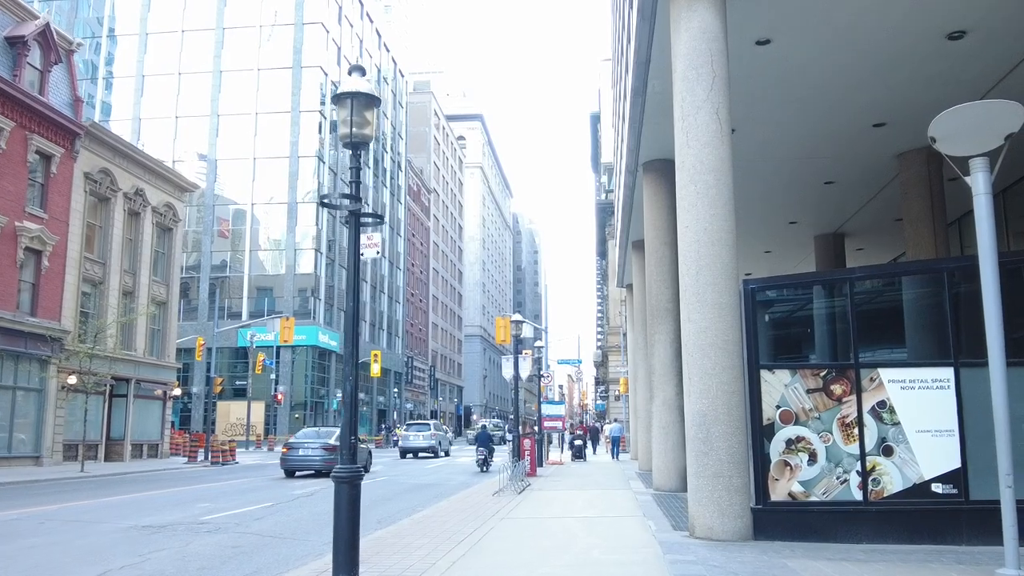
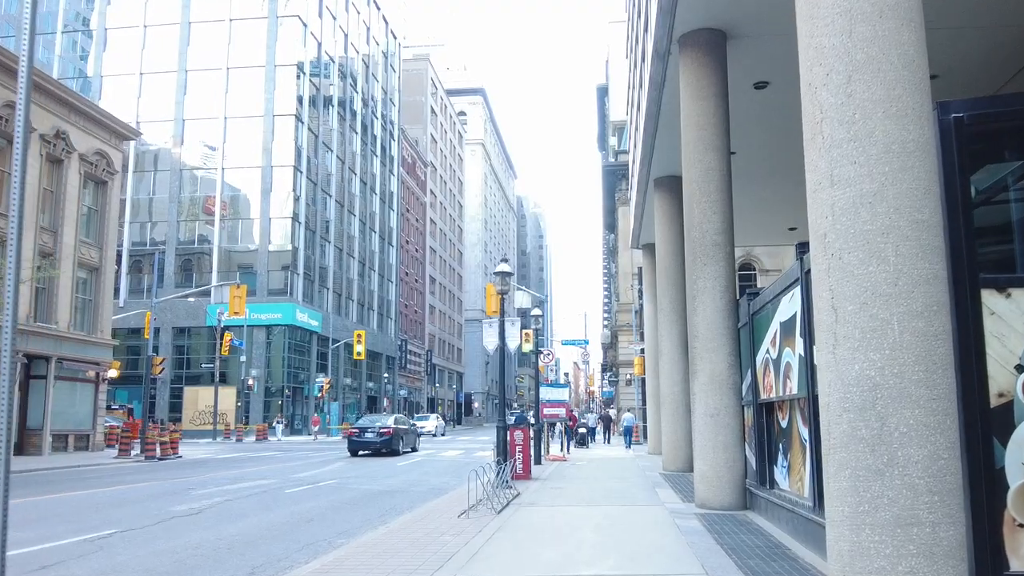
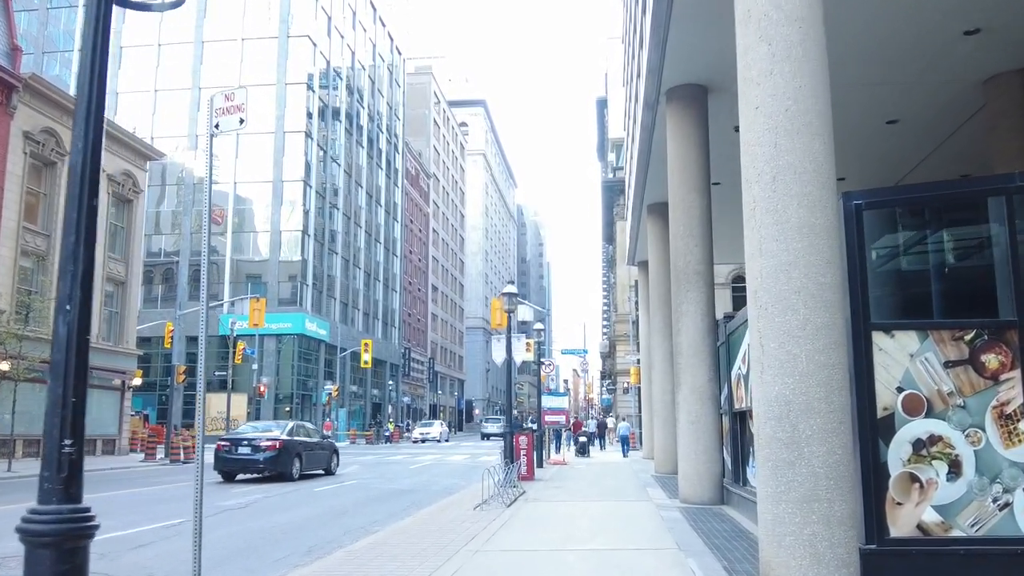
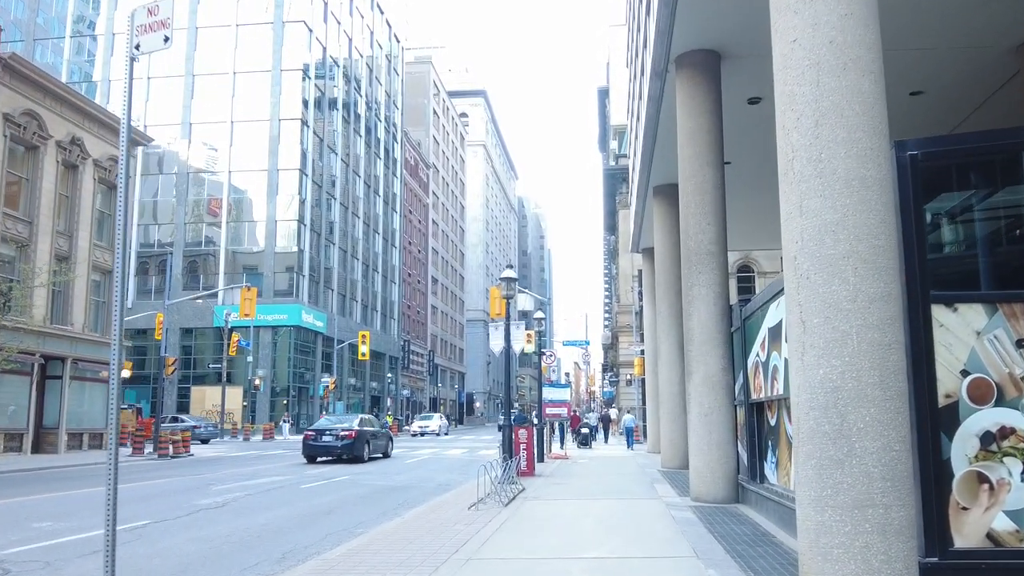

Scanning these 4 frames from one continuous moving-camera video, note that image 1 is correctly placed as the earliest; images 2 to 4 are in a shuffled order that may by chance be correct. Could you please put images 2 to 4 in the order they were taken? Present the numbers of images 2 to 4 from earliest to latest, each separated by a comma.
3, 4, 2
